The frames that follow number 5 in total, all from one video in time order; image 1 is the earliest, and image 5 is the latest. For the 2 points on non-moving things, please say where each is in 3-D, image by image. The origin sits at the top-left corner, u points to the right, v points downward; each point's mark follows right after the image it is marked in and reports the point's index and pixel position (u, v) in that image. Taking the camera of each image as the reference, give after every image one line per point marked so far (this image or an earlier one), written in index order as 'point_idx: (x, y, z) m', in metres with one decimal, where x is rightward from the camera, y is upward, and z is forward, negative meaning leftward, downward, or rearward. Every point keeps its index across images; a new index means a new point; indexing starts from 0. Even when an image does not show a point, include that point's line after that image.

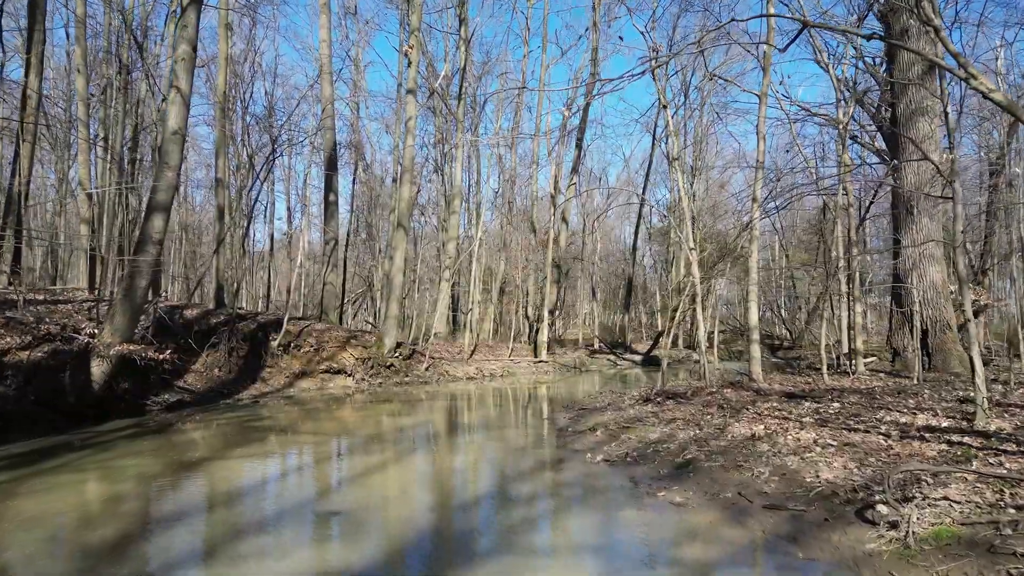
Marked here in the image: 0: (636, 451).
0: (+1.0, -1.3, +6.8) m
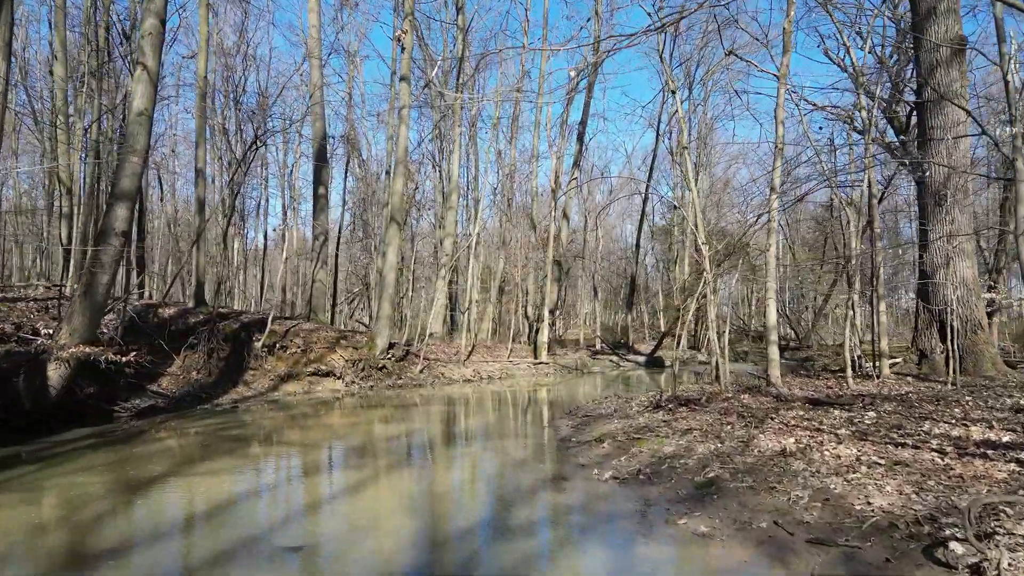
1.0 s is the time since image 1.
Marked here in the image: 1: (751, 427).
0: (+0.9, -1.2, +6.0) m
1: (+1.8, -1.0, +6.5) m
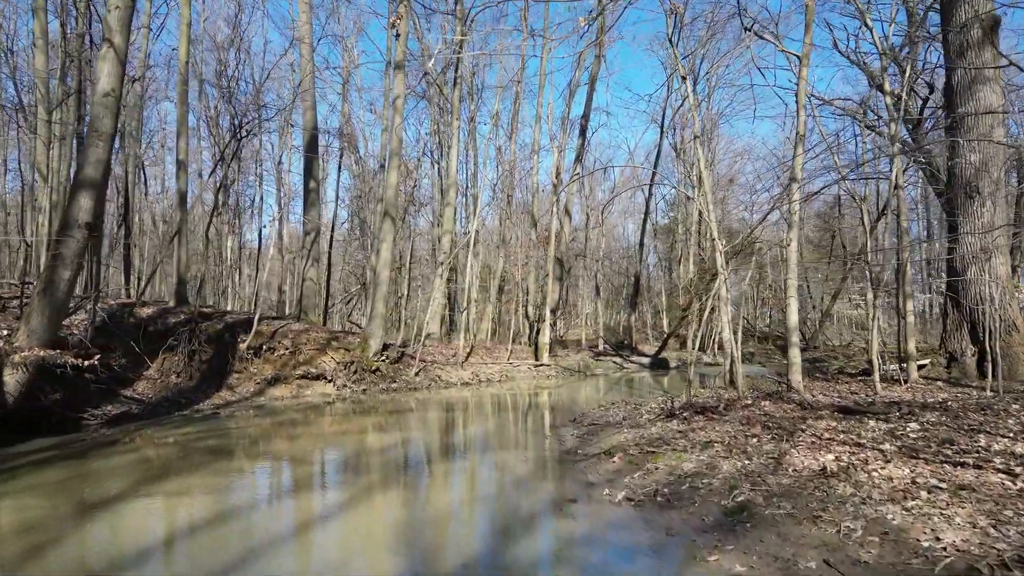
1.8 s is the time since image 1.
0: (+0.9, -1.2, +5.3) m
1: (+1.8, -1.0, +5.8) m
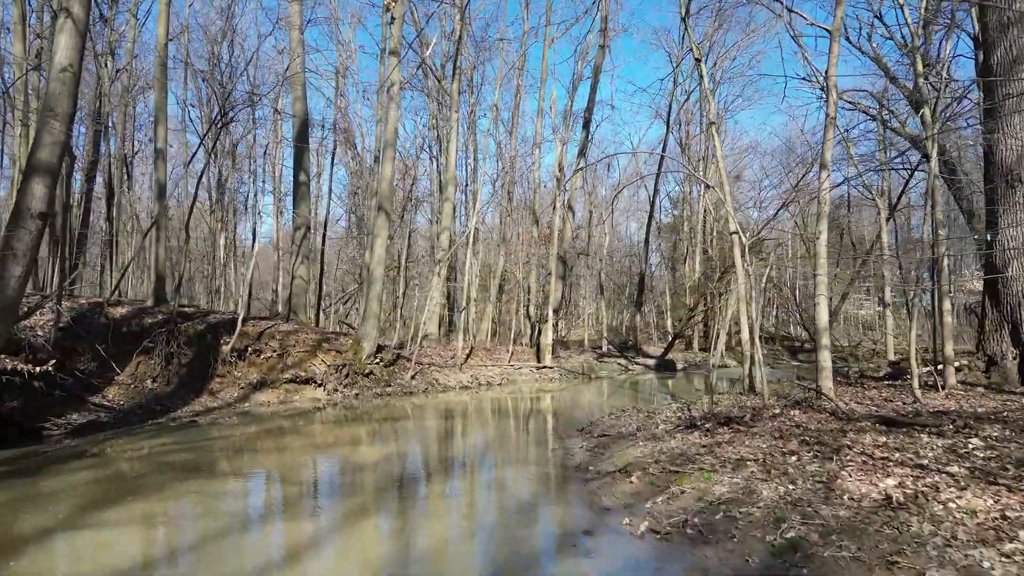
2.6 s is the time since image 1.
0: (+1.0, -1.2, +4.5) m
1: (+1.8, -1.0, +5.1) m
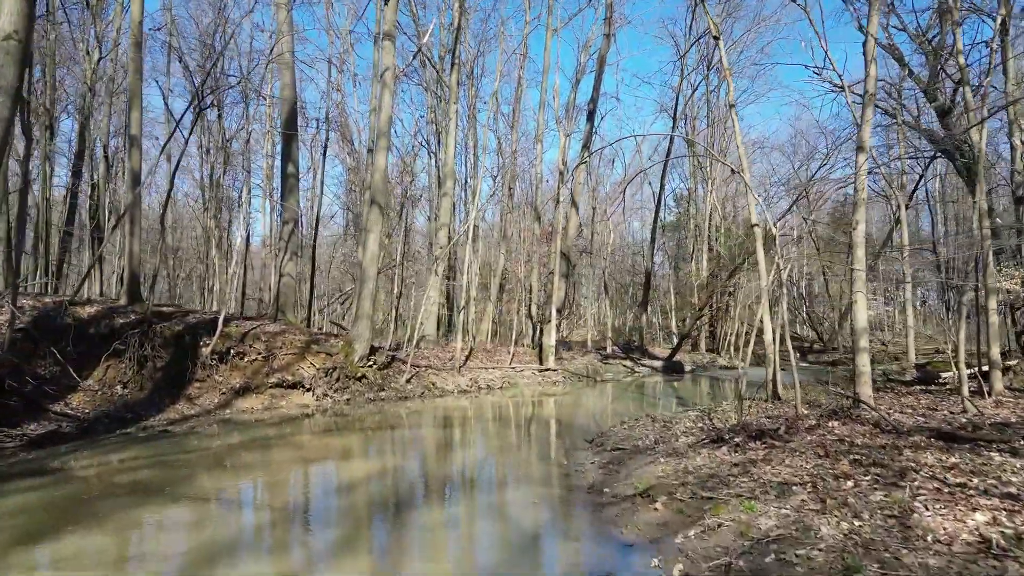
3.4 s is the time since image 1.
0: (+1.0, -1.1, +3.7) m
1: (+1.8, -1.0, +4.3) m
